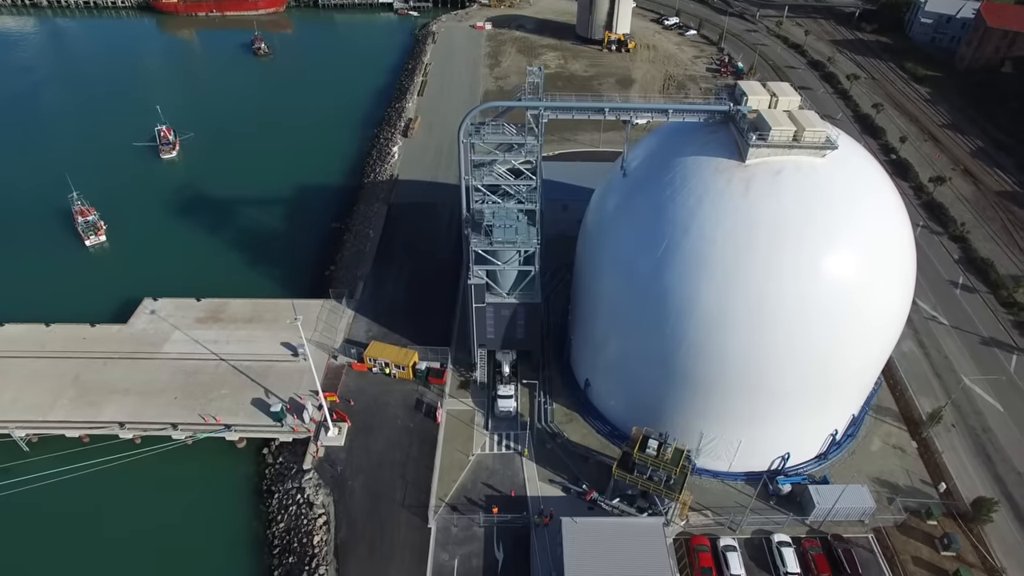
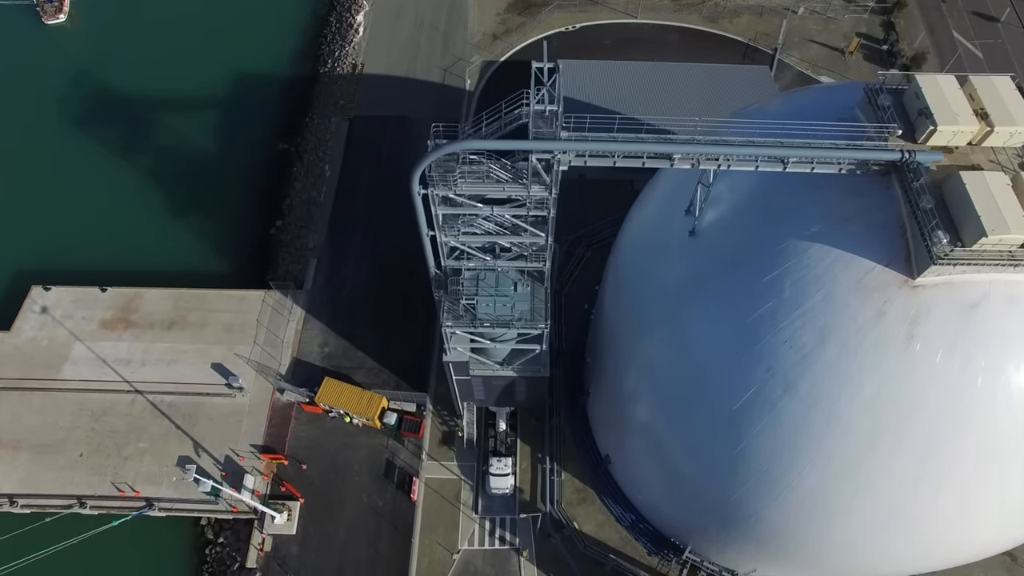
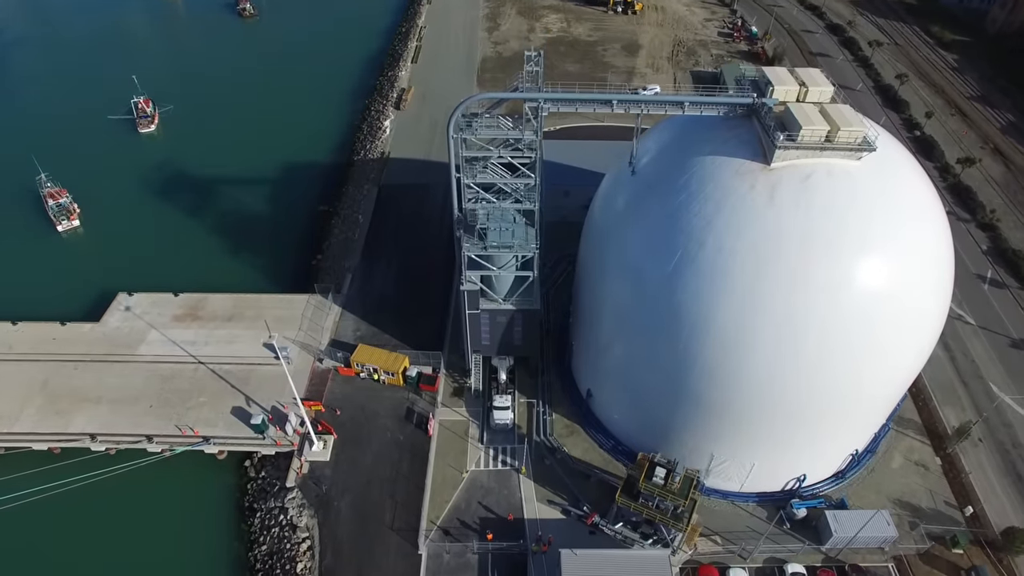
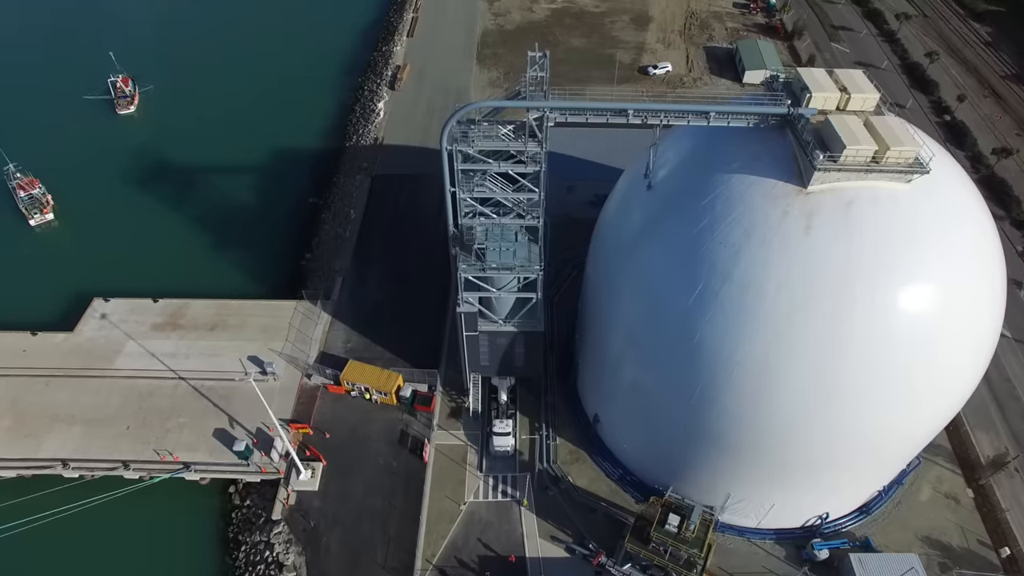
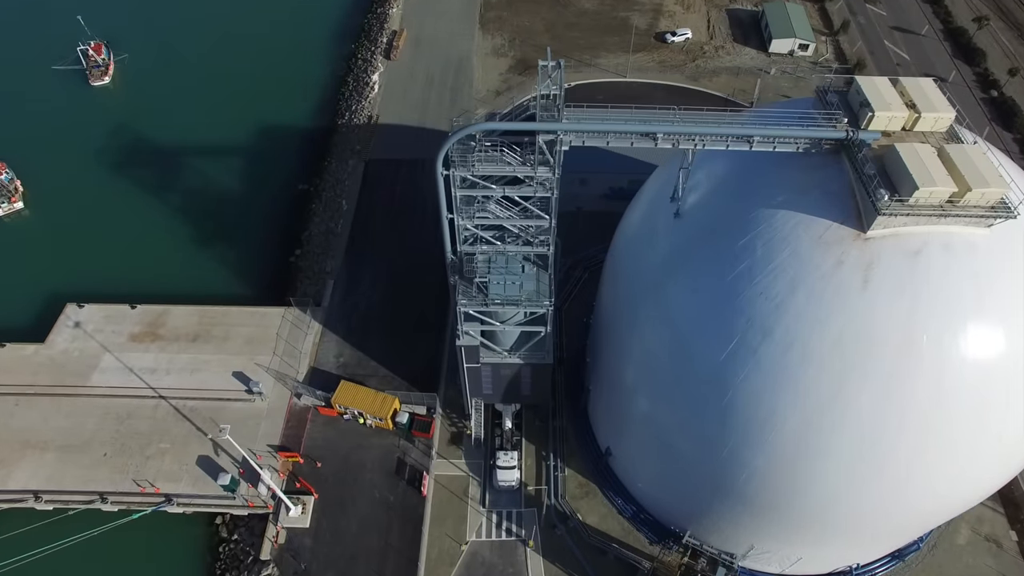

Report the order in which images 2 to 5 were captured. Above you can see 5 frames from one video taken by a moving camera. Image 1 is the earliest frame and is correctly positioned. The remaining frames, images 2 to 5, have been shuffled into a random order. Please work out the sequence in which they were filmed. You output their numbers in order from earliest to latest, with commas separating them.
3, 4, 5, 2
